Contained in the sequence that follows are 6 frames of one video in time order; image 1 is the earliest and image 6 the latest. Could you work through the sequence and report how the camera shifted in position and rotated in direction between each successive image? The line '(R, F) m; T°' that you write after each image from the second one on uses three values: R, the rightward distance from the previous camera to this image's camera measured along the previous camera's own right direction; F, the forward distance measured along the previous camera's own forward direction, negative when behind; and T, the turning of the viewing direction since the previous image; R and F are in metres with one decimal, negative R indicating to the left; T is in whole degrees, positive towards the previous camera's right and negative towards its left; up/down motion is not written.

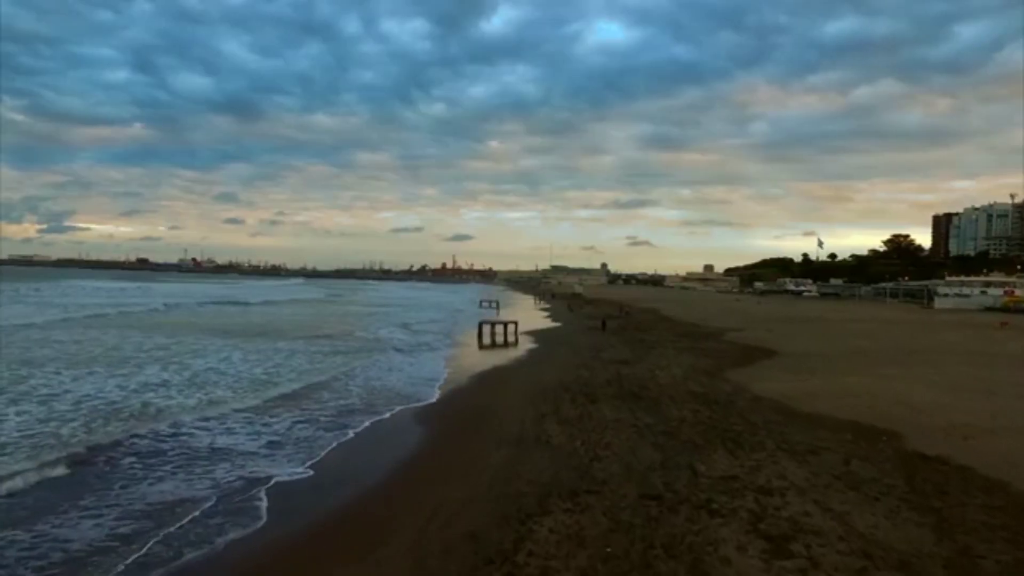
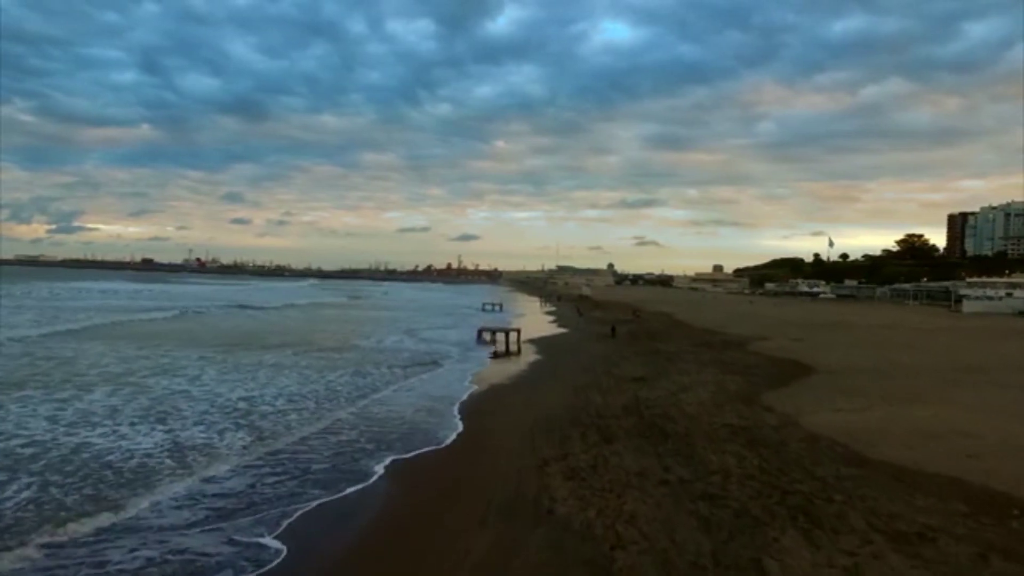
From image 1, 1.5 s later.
(+0.1, +2.4) m; -1°
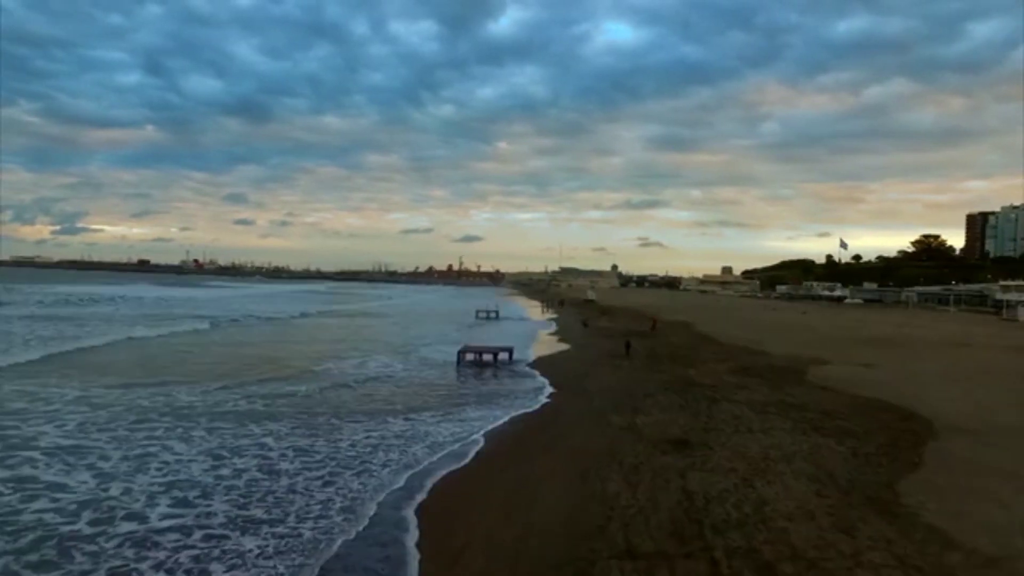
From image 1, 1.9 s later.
(+0.4, +5.4) m; 0°
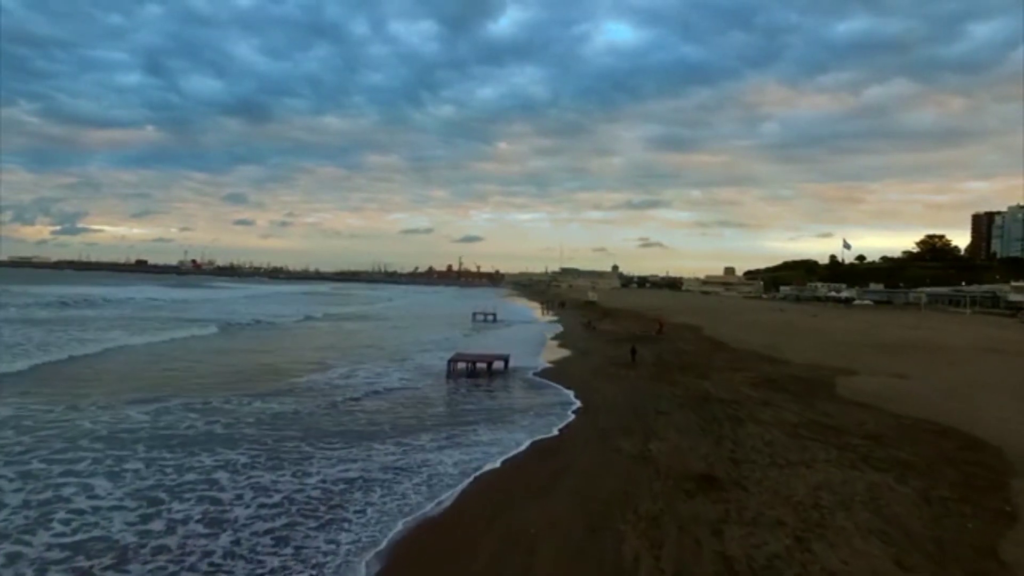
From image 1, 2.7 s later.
(+0.1, +1.8) m; 0°
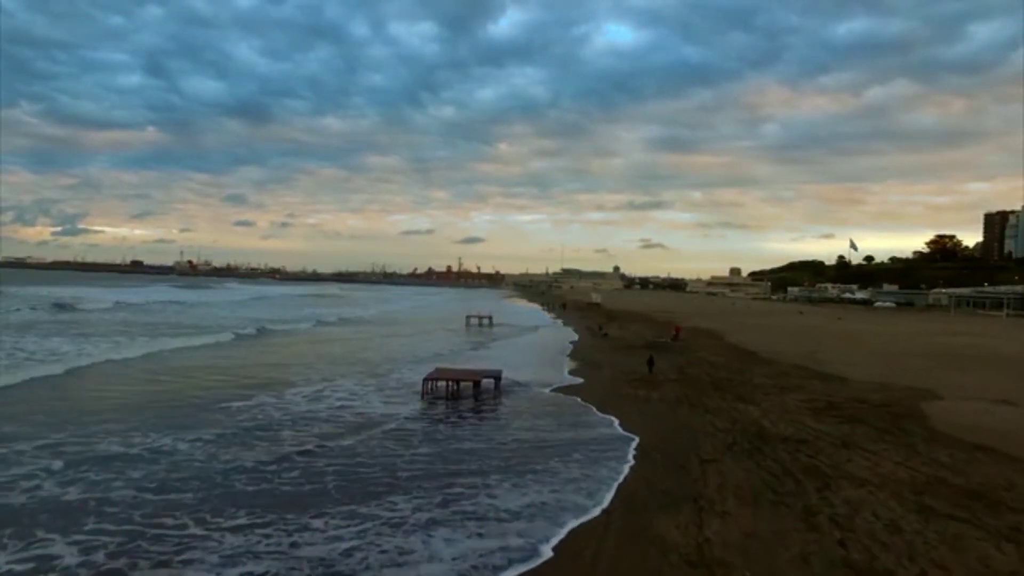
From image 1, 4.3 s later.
(+0.1, +3.8) m; 0°
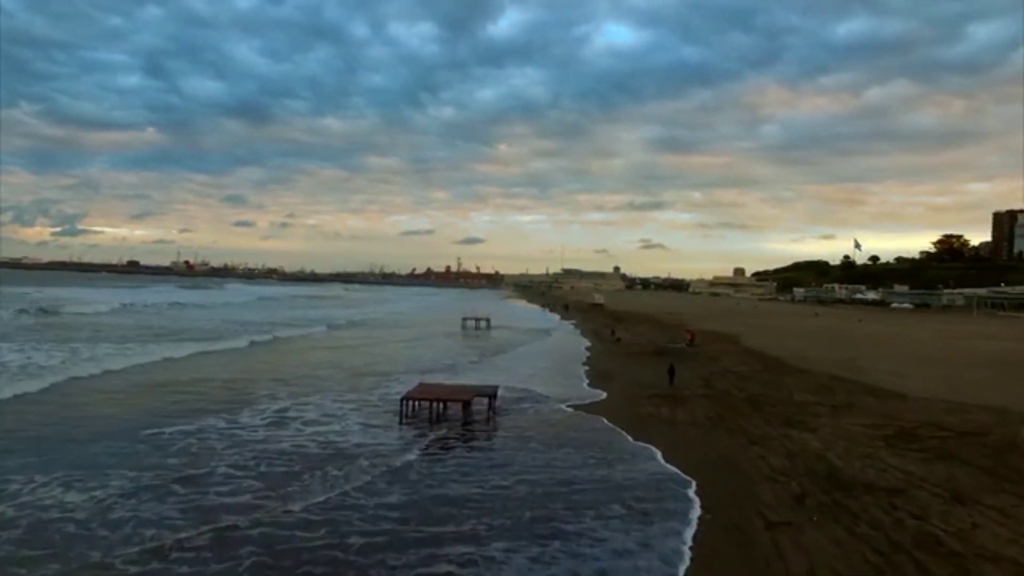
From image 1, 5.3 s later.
(0.0, +2.6) m; 0°
